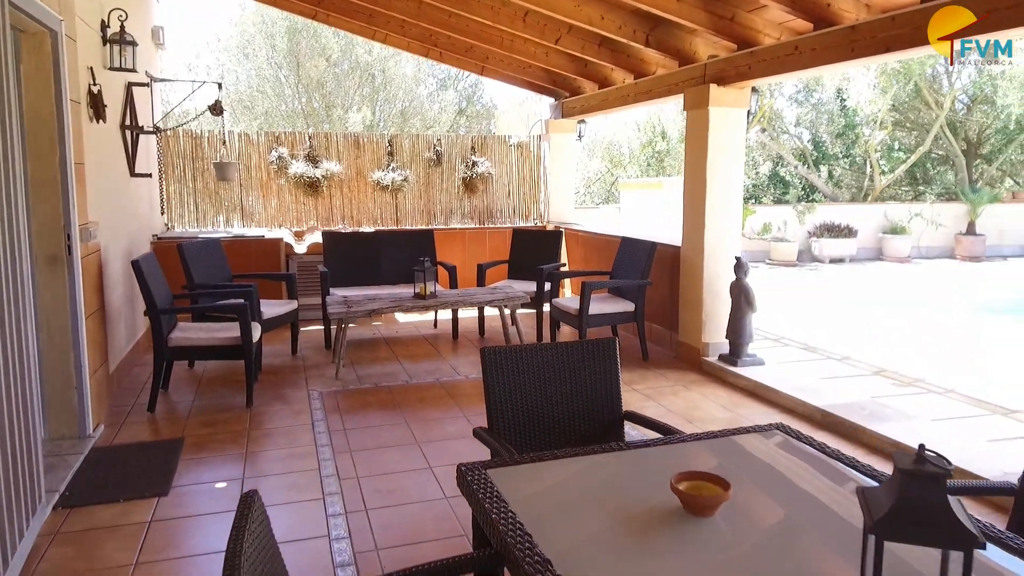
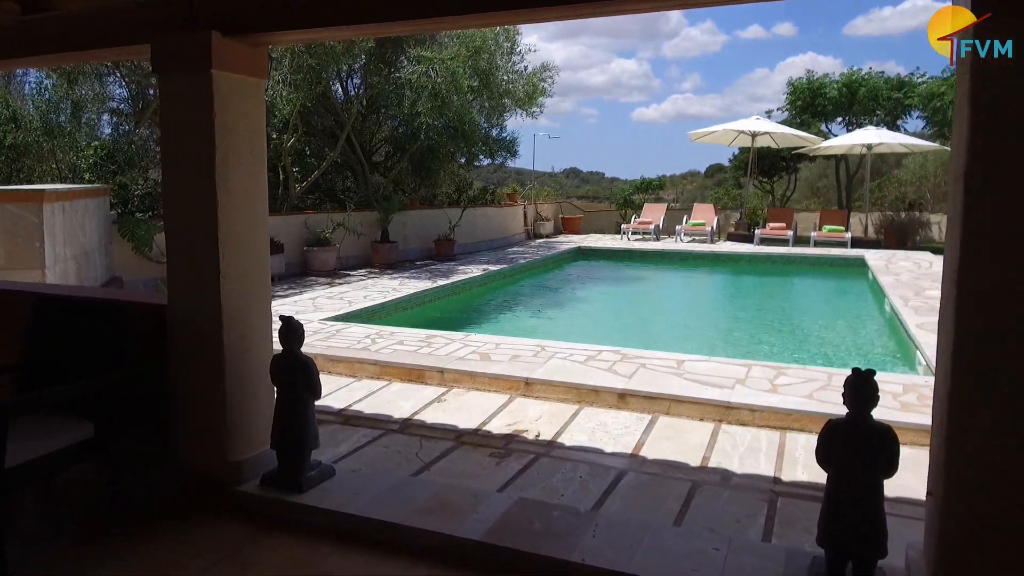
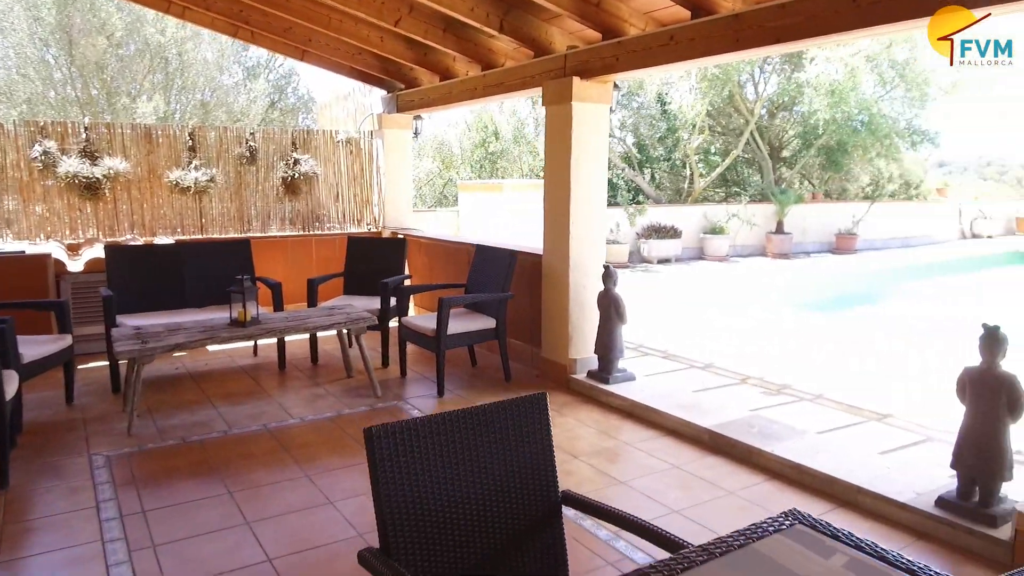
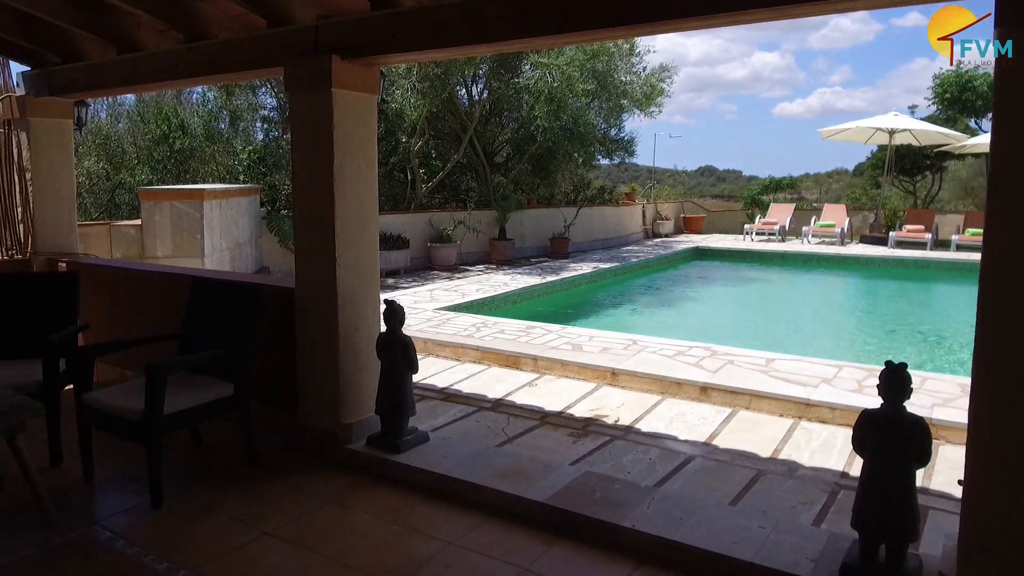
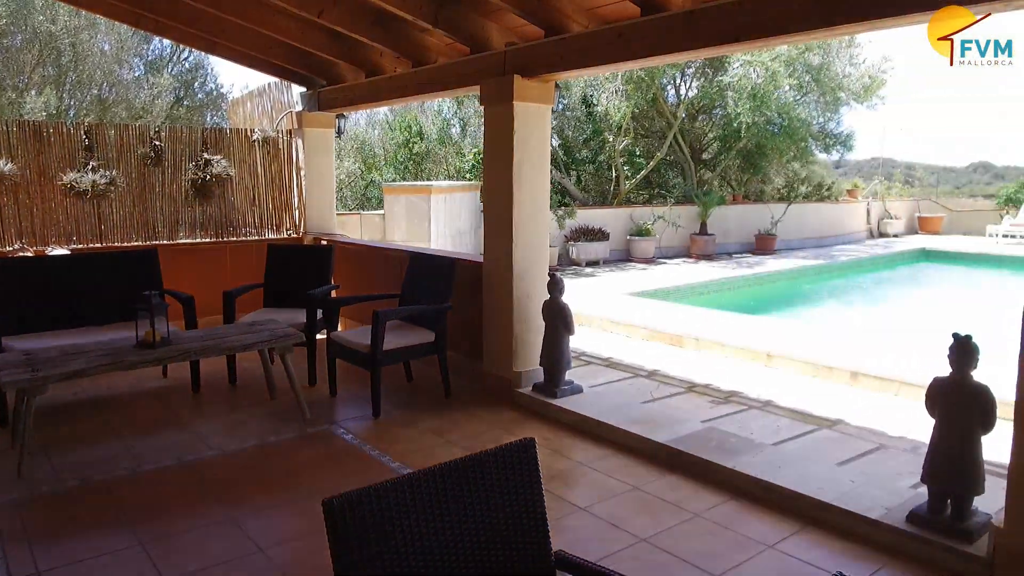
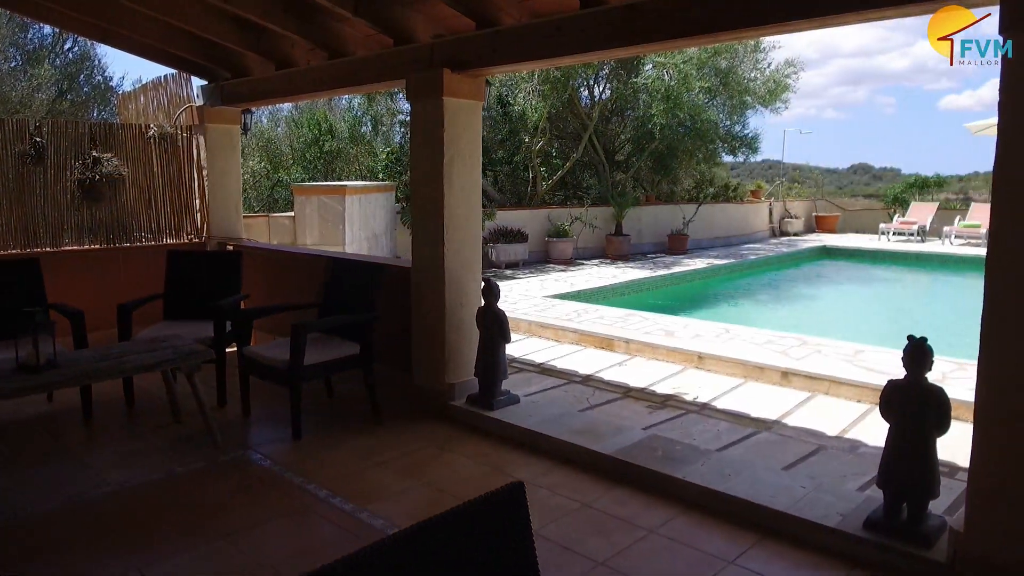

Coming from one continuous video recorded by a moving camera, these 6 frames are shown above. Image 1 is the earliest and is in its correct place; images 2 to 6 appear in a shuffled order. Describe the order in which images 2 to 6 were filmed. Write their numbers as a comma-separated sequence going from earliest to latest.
3, 5, 6, 4, 2
